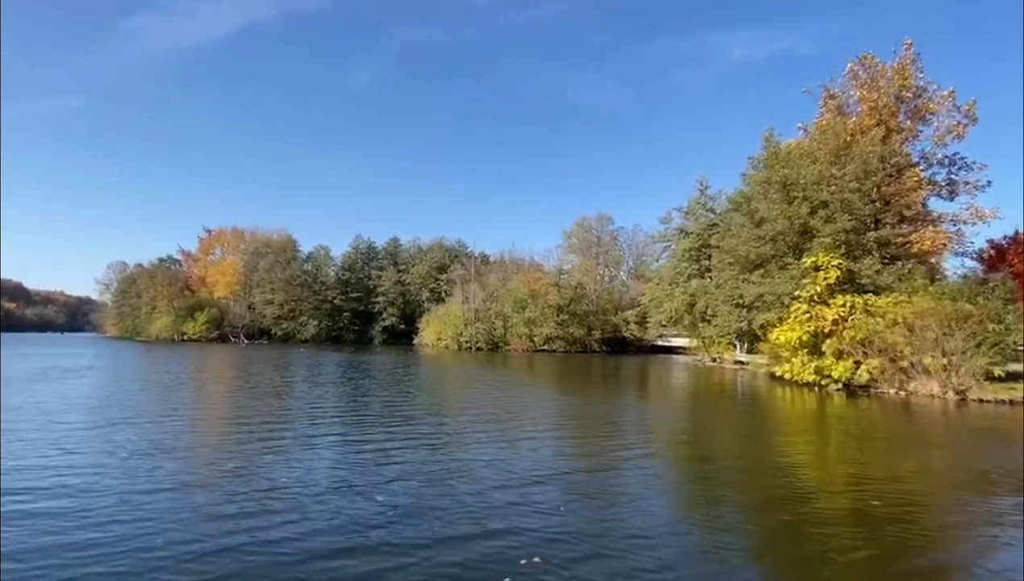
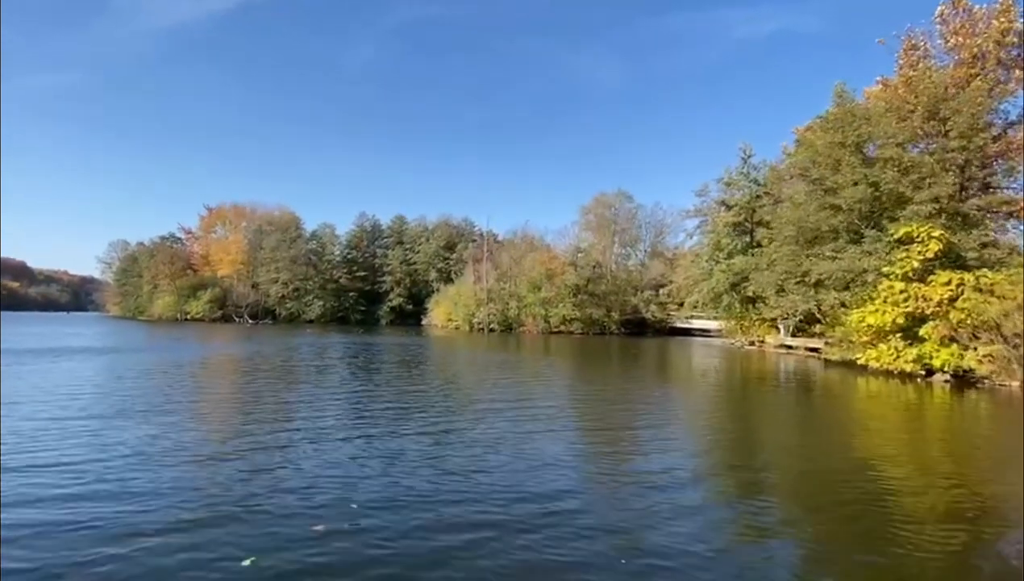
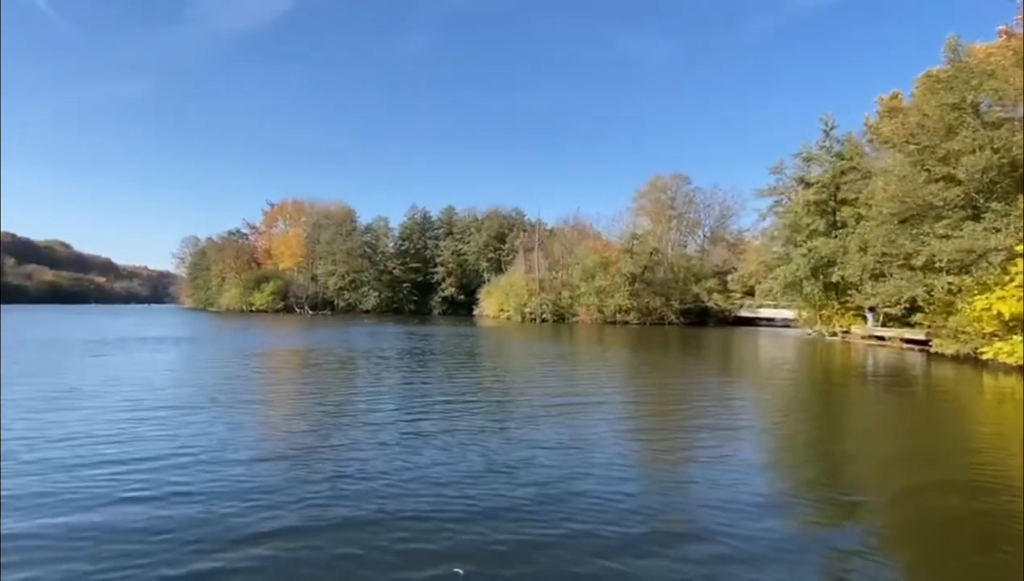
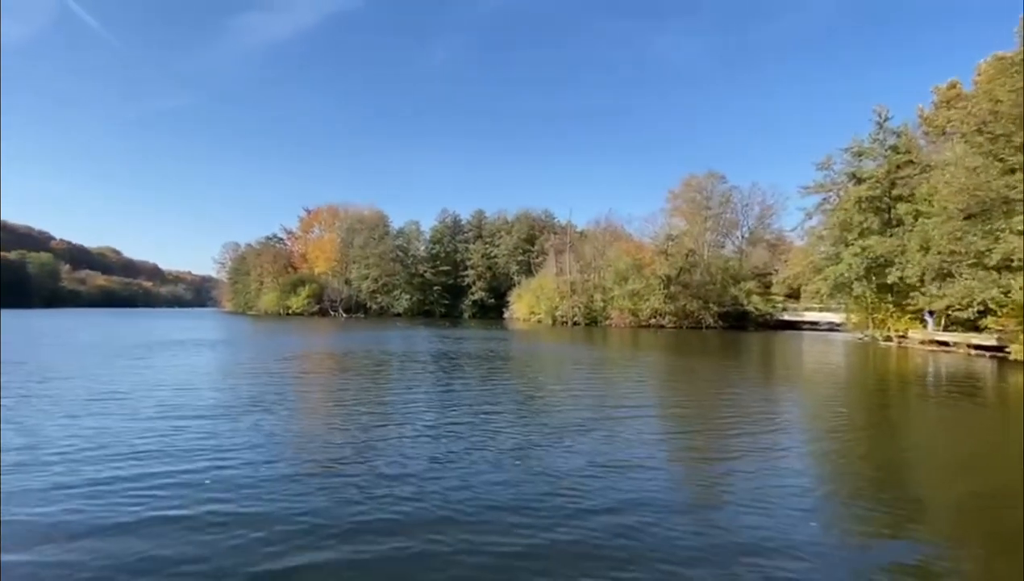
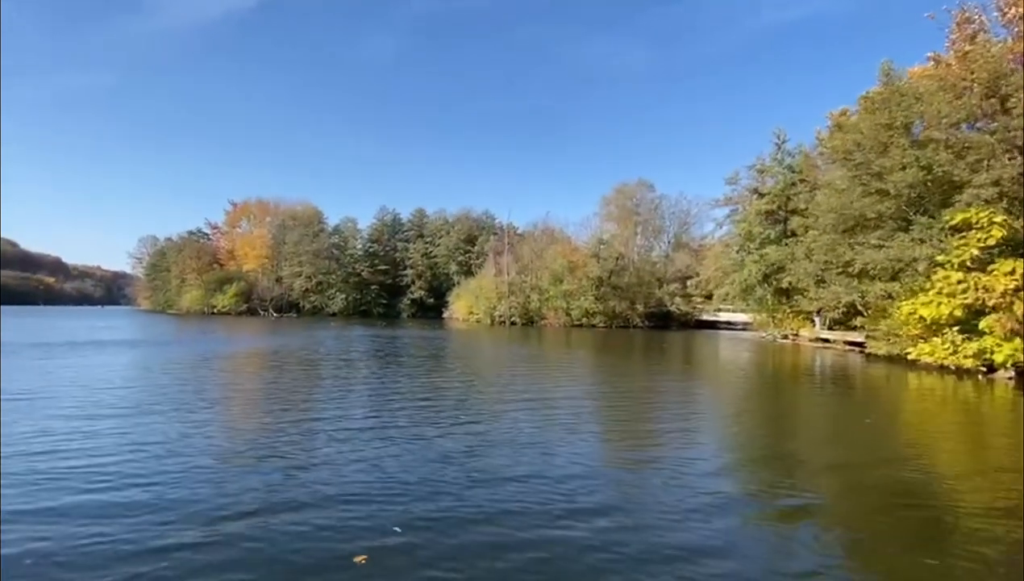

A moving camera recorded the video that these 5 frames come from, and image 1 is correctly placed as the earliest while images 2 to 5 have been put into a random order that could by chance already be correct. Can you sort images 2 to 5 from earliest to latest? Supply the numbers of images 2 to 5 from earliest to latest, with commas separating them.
2, 5, 3, 4
